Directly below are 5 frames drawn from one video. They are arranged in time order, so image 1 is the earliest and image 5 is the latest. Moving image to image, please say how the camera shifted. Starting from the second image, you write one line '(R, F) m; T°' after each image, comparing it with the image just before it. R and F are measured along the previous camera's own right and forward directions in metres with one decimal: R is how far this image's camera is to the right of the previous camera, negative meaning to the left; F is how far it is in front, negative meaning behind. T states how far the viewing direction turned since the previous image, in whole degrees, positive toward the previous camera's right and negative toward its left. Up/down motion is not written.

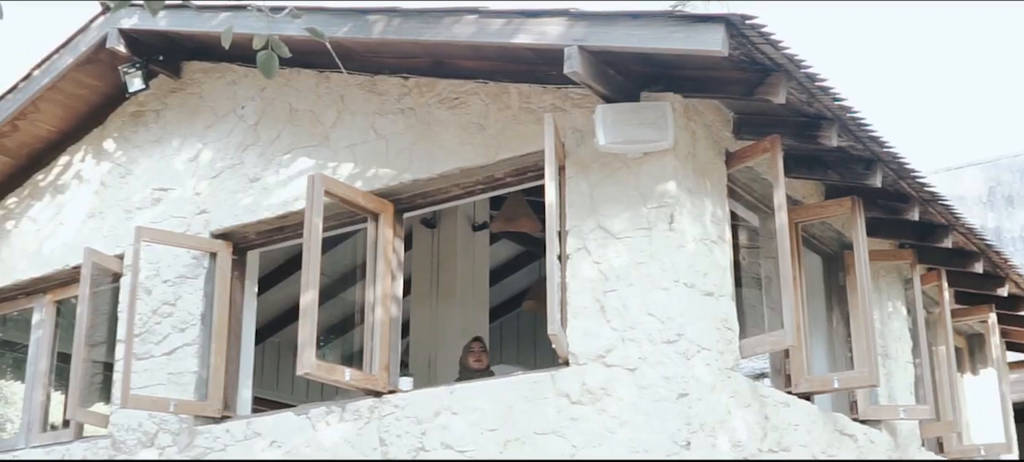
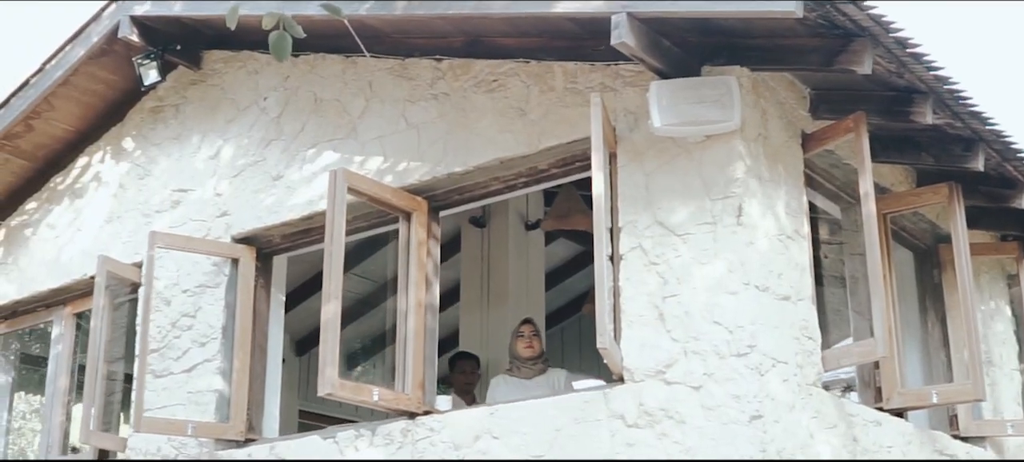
(+0.1, +0.8) m; -3°
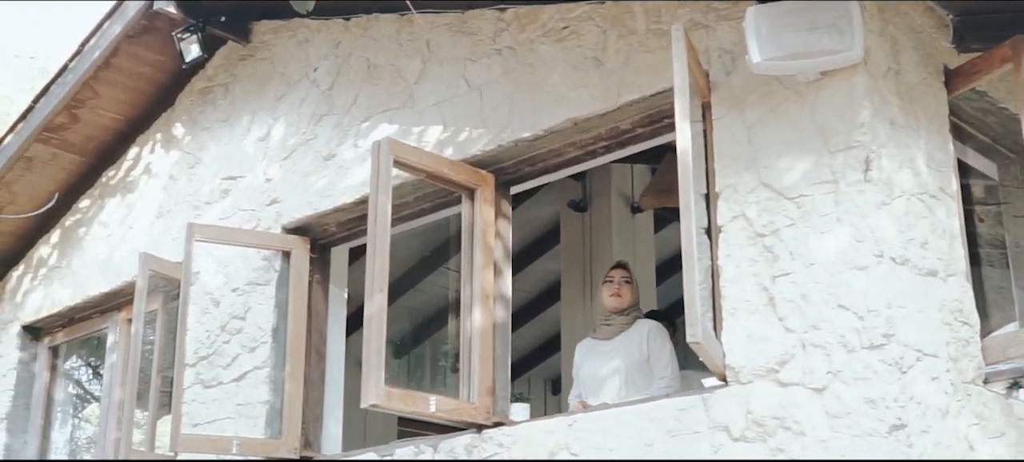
(+0.2, +1.1) m; -6°
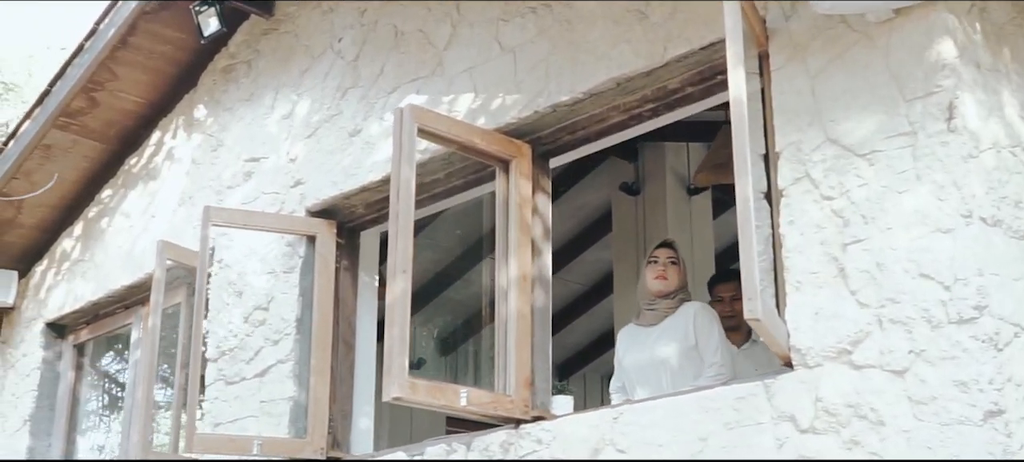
(+0.1, +0.5) m; -2°
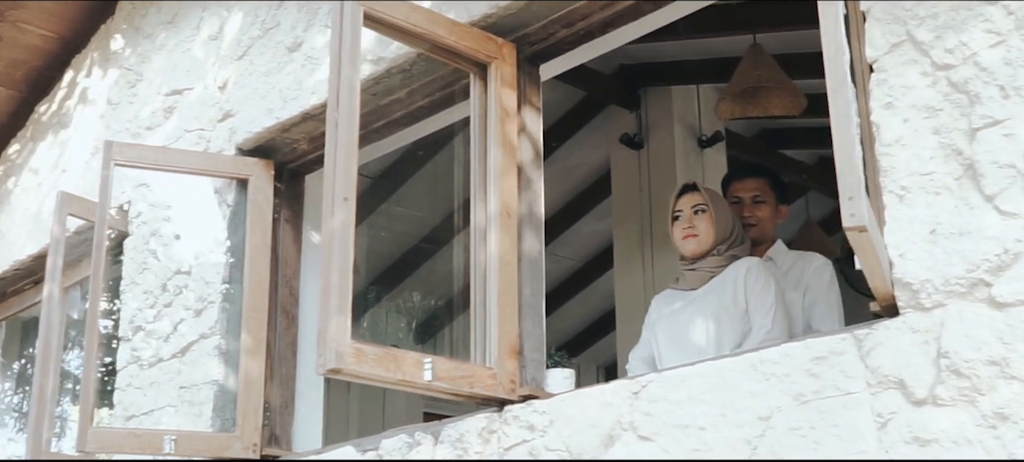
(0.0, +1.2) m; 0°
